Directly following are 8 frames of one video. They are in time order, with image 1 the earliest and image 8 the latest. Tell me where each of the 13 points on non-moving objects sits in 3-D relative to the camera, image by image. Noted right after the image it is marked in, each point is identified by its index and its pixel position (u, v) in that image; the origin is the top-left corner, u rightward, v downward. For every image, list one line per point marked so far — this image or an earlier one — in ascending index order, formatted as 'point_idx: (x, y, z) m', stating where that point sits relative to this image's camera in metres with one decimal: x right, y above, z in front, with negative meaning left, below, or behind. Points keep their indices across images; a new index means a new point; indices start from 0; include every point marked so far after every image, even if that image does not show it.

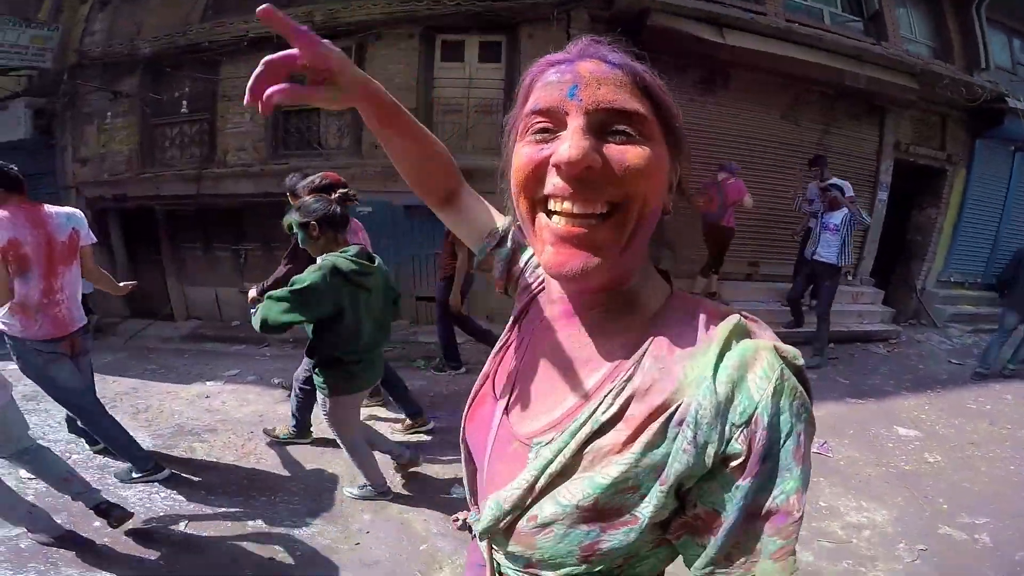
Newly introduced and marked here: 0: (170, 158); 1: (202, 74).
0: (-3.3, +1.3, +5.3) m
1: (-3.0, +2.2, +5.1) m
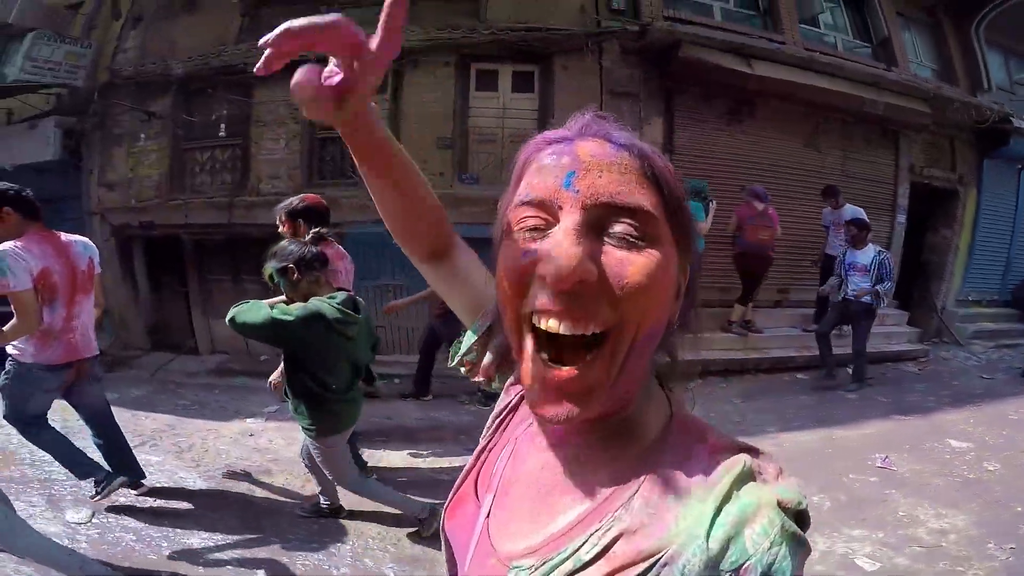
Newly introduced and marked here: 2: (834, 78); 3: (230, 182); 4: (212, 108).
0: (-3.0, +1.0, +5.3) m
1: (-2.6, +1.9, +5.1) m
2: (+3.0, +2.0, +4.8) m
3: (-2.7, +1.0, +5.2) m
4: (-2.9, +1.8, +5.2) m
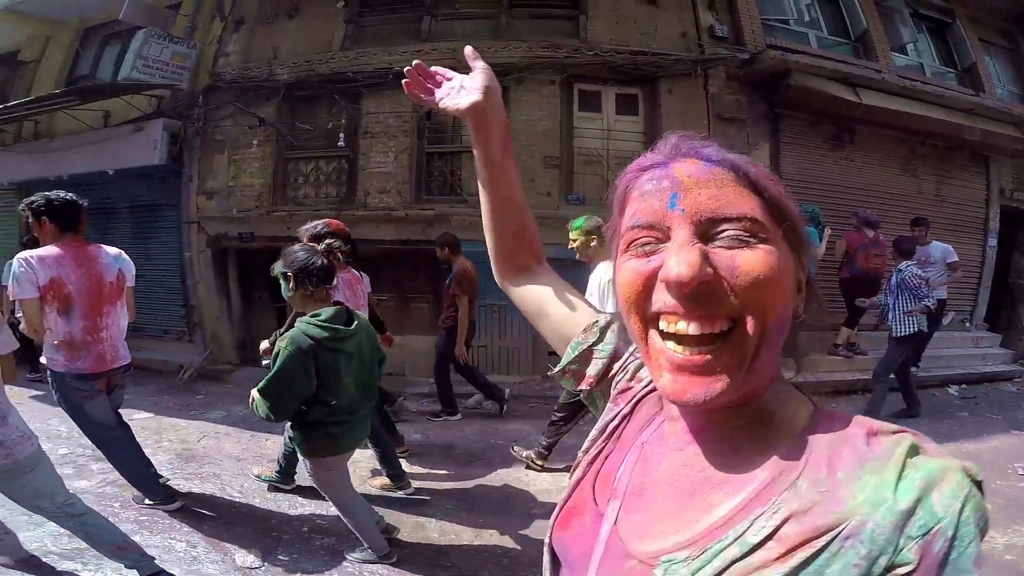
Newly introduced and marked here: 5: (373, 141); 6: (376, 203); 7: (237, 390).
0: (-2.0, +0.9, +5.1) m
1: (-1.6, +1.7, +5.1) m
2: (+4.1, +1.7, +5.1) m
3: (-1.7, +0.9, +5.1) m
4: (-1.9, +1.6, +5.1) m
5: (-1.3, +1.4, +5.0) m
6: (-1.3, +0.8, +5.0) m
7: (-2.4, -0.9, +4.5) m
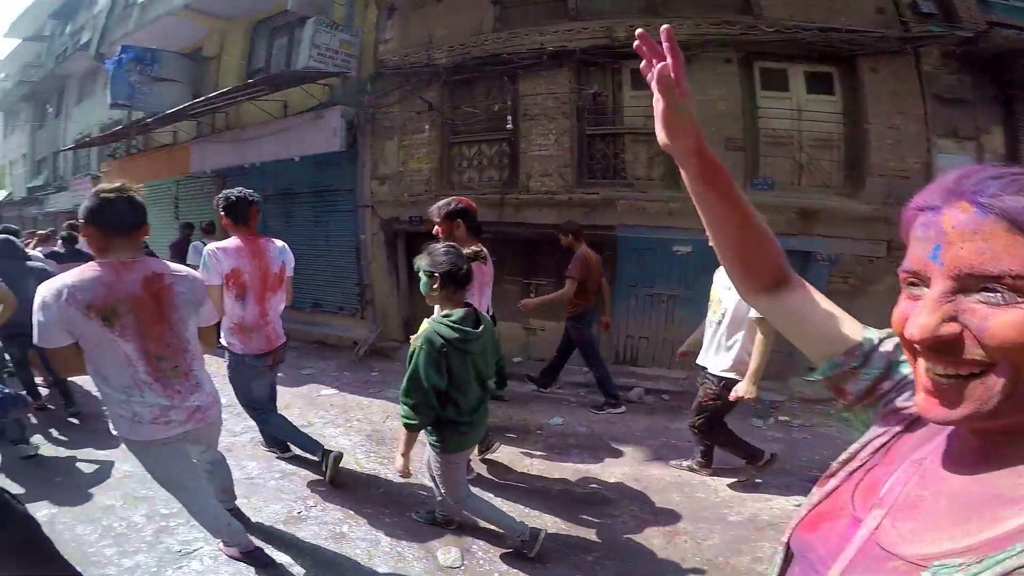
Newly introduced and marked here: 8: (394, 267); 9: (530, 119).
0: (-0.4, +1.1, +5.1) m
1: (0.0, +1.9, +5.0) m
2: (+5.6, +1.7, +4.1) m
3: (-0.1, +1.0, +5.0) m
4: (-0.3, +1.8, +5.1) m
5: (+0.2, +1.5, +4.9) m
6: (+0.3, +0.9, +4.9) m
7: (-0.9, -0.7, +4.6) m
8: (-1.2, +0.2, +5.1) m
9: (+0.2, +1.6, +4.9) m
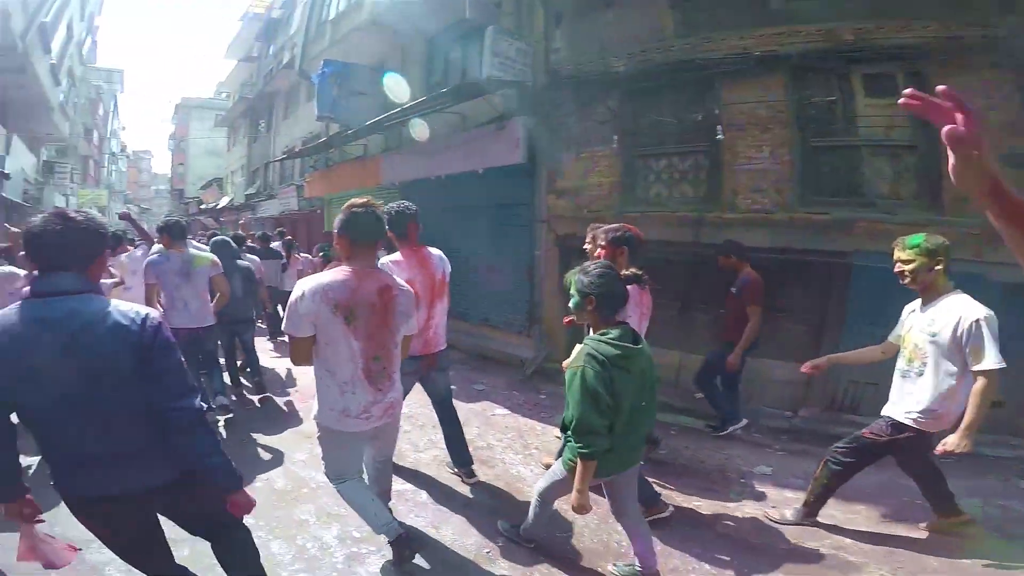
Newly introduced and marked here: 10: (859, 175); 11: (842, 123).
0: (+1.3, +0.8, +4.7) m
1: (+1.7, +1.6, +4.5) m
2: (+6.9, +1.1, +2.2) m
3: (+1.5, +0.8, +4.5) m
4: (+1.4, +1.6, +4.6) m
5: (+1.9, +1.3, +4.3) m
6: (+1.9, +0.7, +4.3) m
7: (+0.5, -0.9, +4.3) m
8: (+0.5, 0.0, +4.9) m
9: (+1.8, +1.3, +4.3) m
10: (+2.6, +0.9, +4.0) m
11: (+2.6, +1.3, +4.1) m
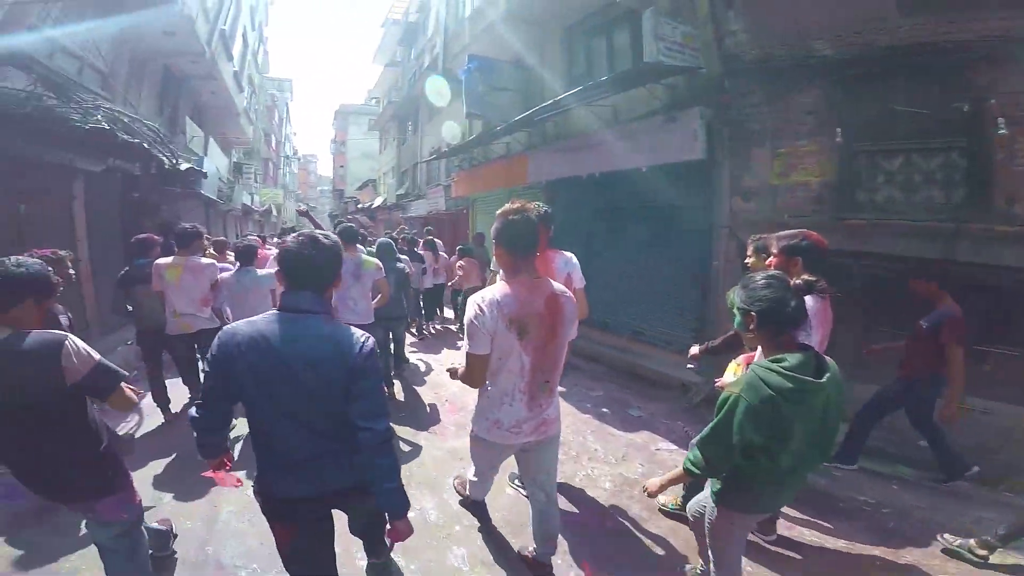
0: (+2.5, +0.7, +3.8) m
1: (+2.9, +1.5, +3.5) m
2: (+7.4, +0.7, +0.1) m
3: (+2.8, +0.6, +3.6) m
4: (+2.7, +1.4, +3.7) m
5: (+3.0, +1.1, +3.3) m
6: (+3.0, +0.5, +3.3) m
7: (+1.6, -1.0, +3.6) m
8: (+1.8, -0.1, +4.2) m
9: (+3.0, +1.1, +3.3) m
10: (+3.7, +0.7, +2.8) m
11: (+3.7, +1.1, +2.9) m
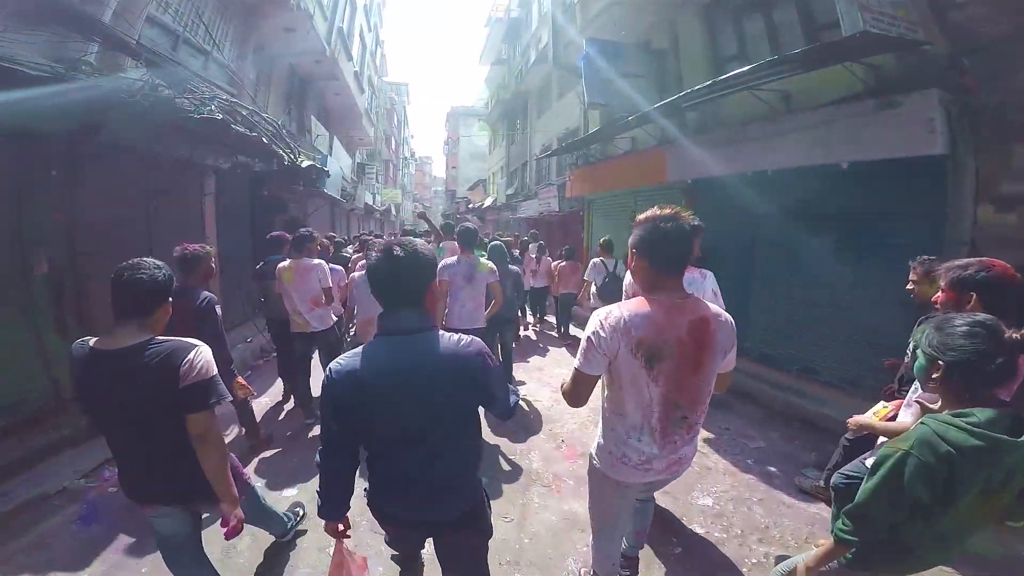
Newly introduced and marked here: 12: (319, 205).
0: (+3.3, +0.4, +2.7) m
1: (+3.7, +1.2, +2.3) m
2: (+7.4, +0.3, -1.9) m
3: (+3.5, +0.4, +2.4) m
4: (+3.5, +1.2, +2.5) m
5: (+3.7, +0.8, +2.1) m
6: (+3.7, +0.2, +2.1) m
7: (+2.3, -1.2, +2.7) m
8: (+2.6, -0.3, +3.2) m
9: (+3.7, +0.9, +2.1) m
10: (+4.2, +0.4, +1.5) m
11: (+4.3, +0.8, +1.6) m
12: (-5.2, +2.2, +14.0) m
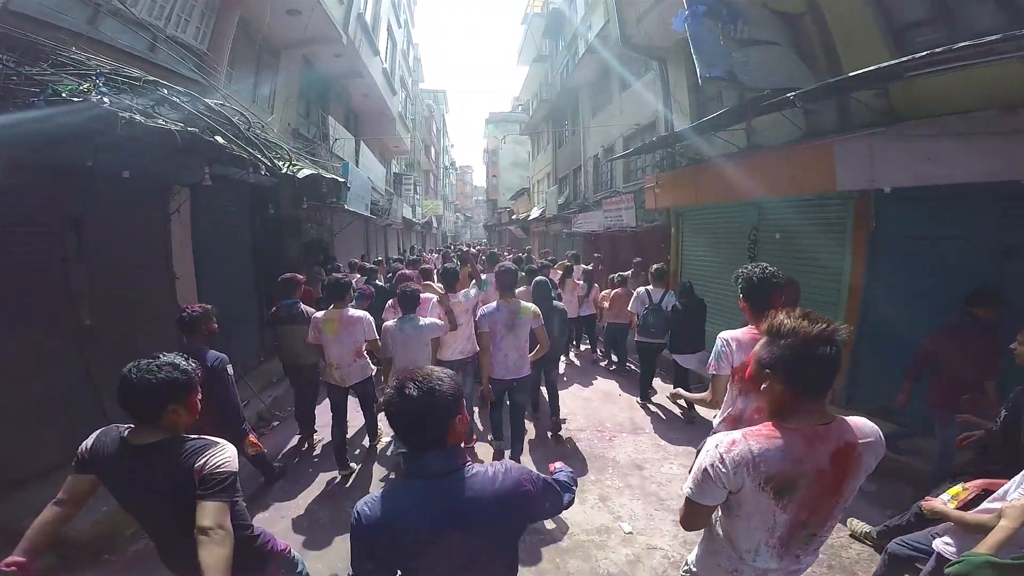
0: (+3.6, +0.2, +1.2) m
1: (+4.0, +1.0, +0.8) m
2: (+7.4, +0.1, -3.7) m
3: (+3.8, +0.1, +0.9) m
4: (+3.8, +0.9, +1.0) m
5: (+4.0, +0.6, +0.5) m
6: (+3.9, 0.0, +0.5) m
7: (+2.7, -1.5, +1.2) m
8: (+3.0, -0.6, +1.8) m
9: (+4.0, +0.6, +0.6) m
10: (+4.5, +0.1, -0.1) m
11: (+4.5, +0.6, 0.0) m
12: (-4.0, +1.7, +13.1) m
